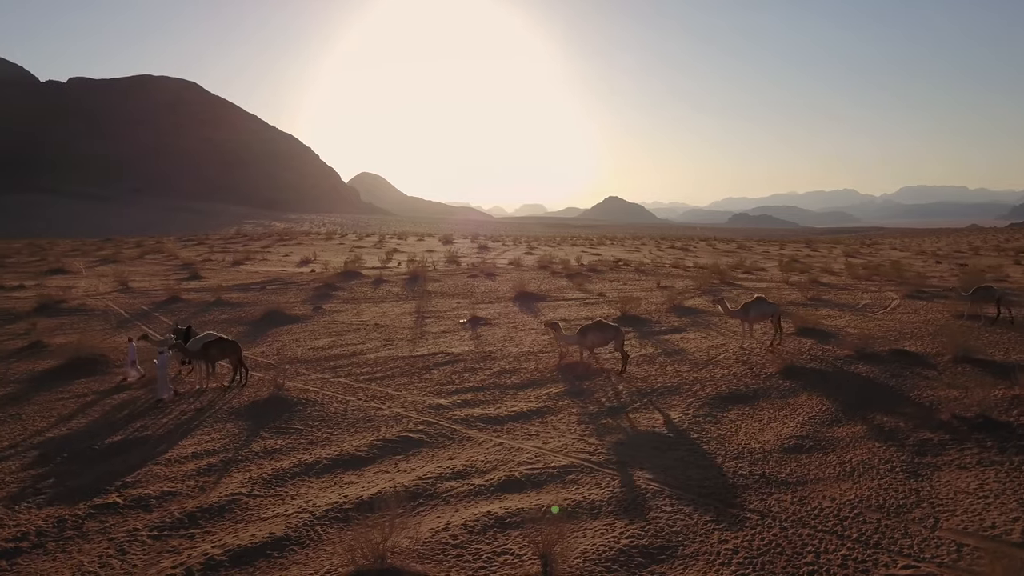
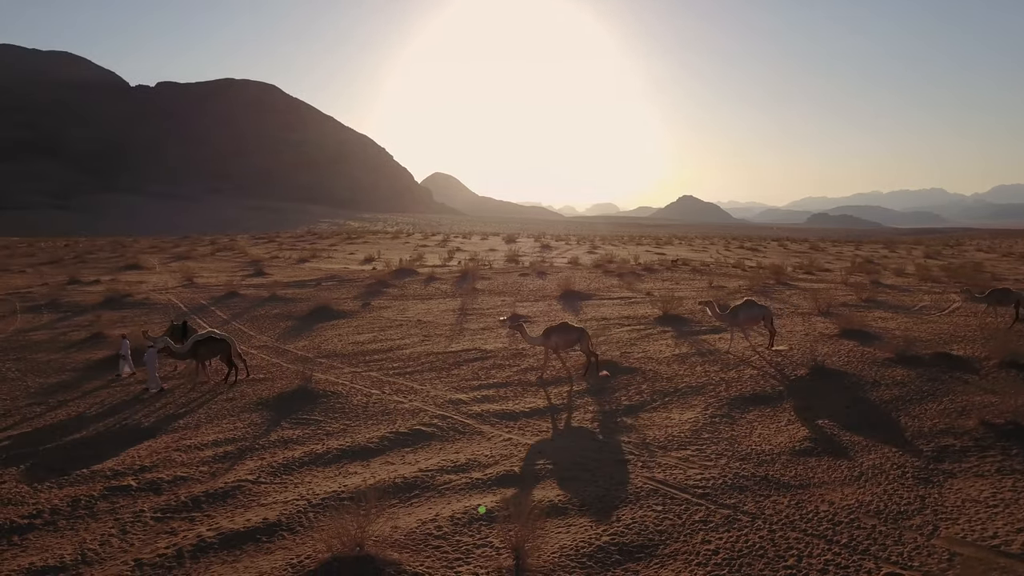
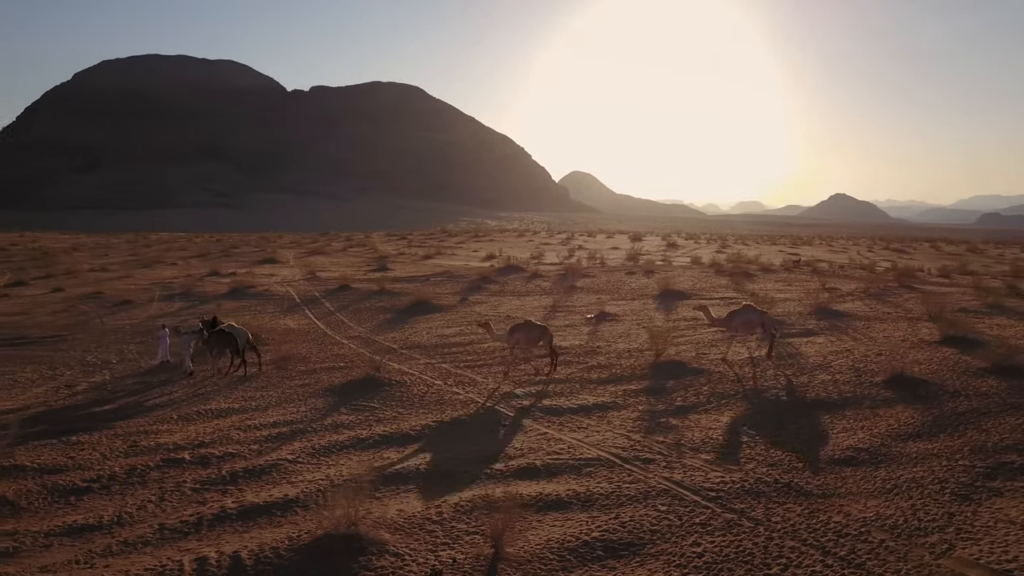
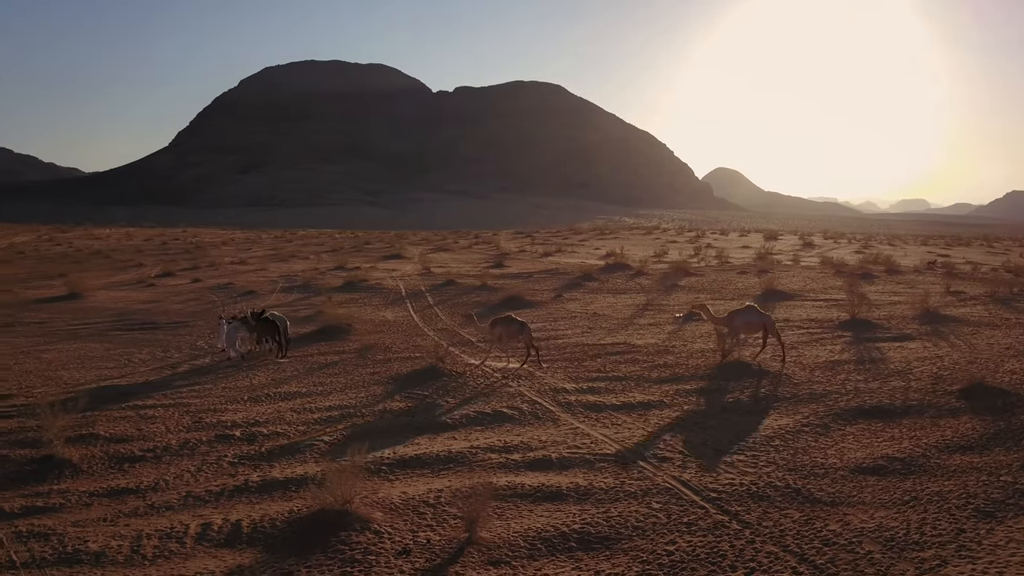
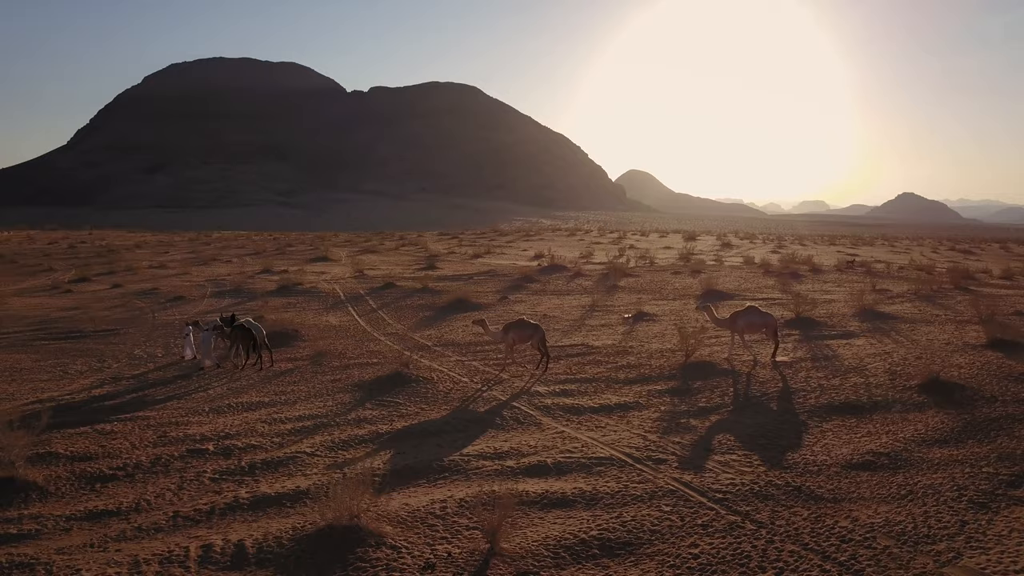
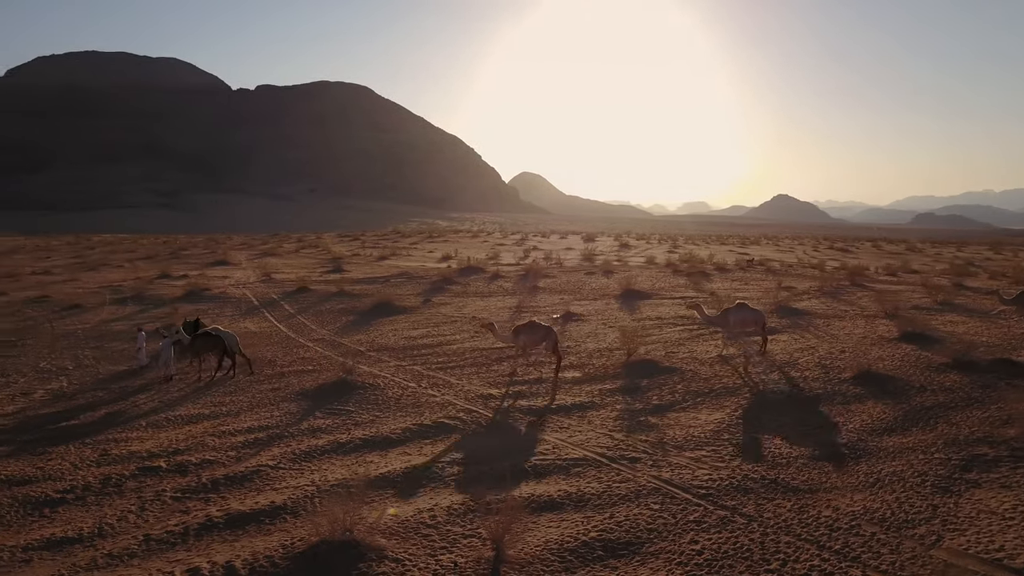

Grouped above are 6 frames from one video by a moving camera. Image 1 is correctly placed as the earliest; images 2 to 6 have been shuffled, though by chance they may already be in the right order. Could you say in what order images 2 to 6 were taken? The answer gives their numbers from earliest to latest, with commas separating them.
2, 6, 3, 5, 4
